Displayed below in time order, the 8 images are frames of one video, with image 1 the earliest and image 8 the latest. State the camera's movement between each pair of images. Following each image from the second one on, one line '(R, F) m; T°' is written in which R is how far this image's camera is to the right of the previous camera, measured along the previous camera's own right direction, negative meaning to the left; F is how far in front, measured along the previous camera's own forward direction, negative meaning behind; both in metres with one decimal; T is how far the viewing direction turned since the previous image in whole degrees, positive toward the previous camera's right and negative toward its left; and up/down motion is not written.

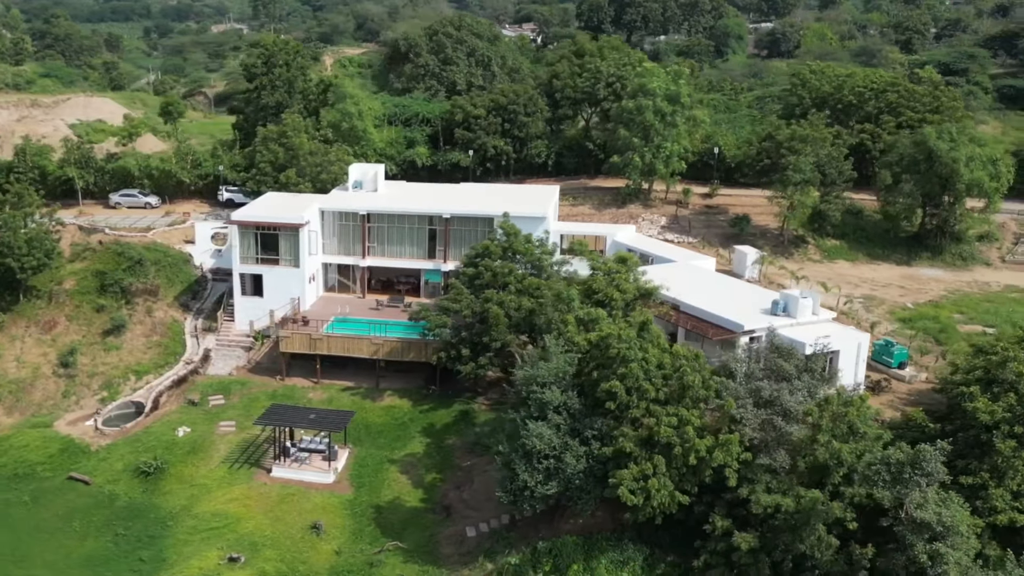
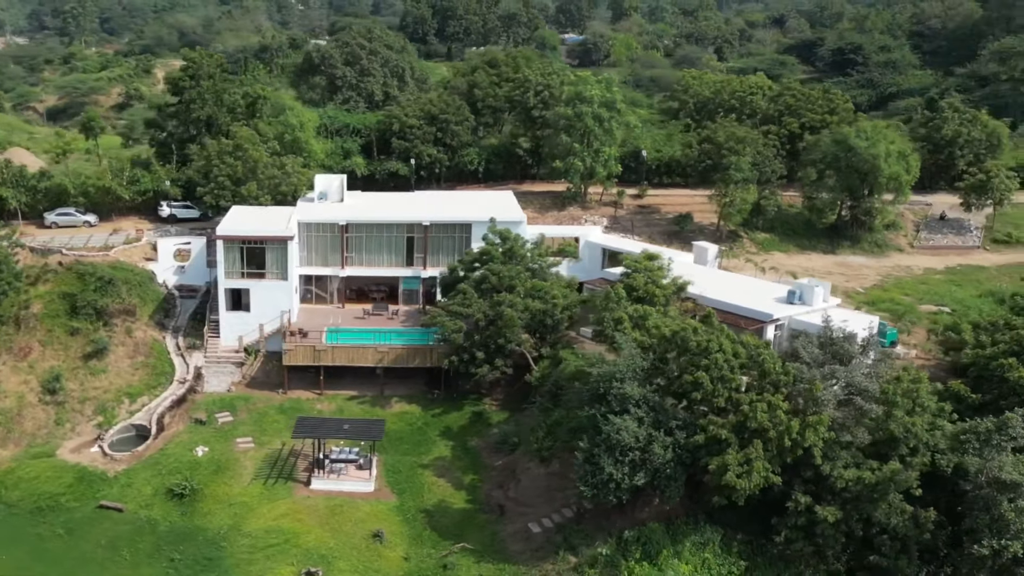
(-7.4, -0.2) m; +12°
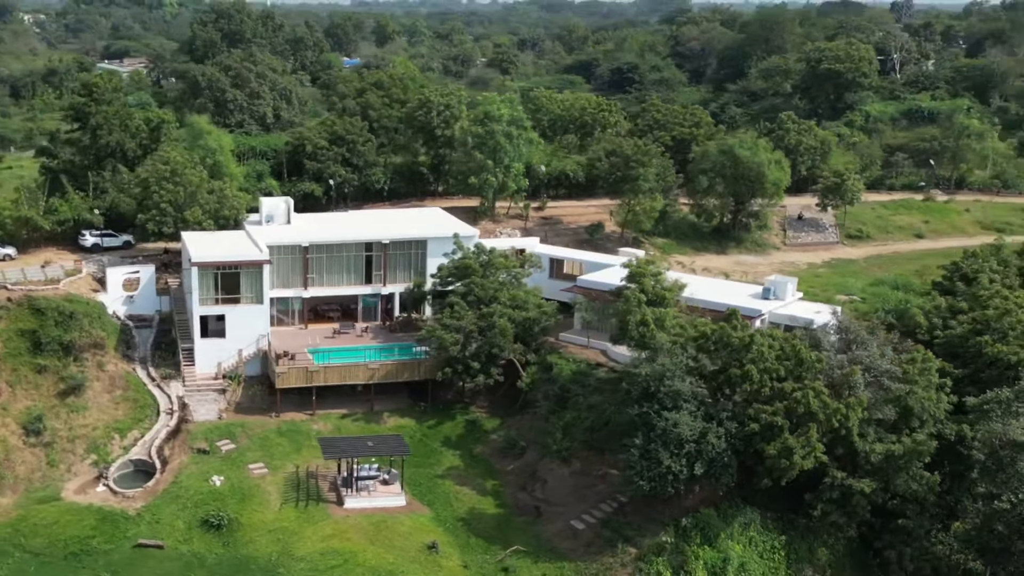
(-8.4, -0.1) m; +15°
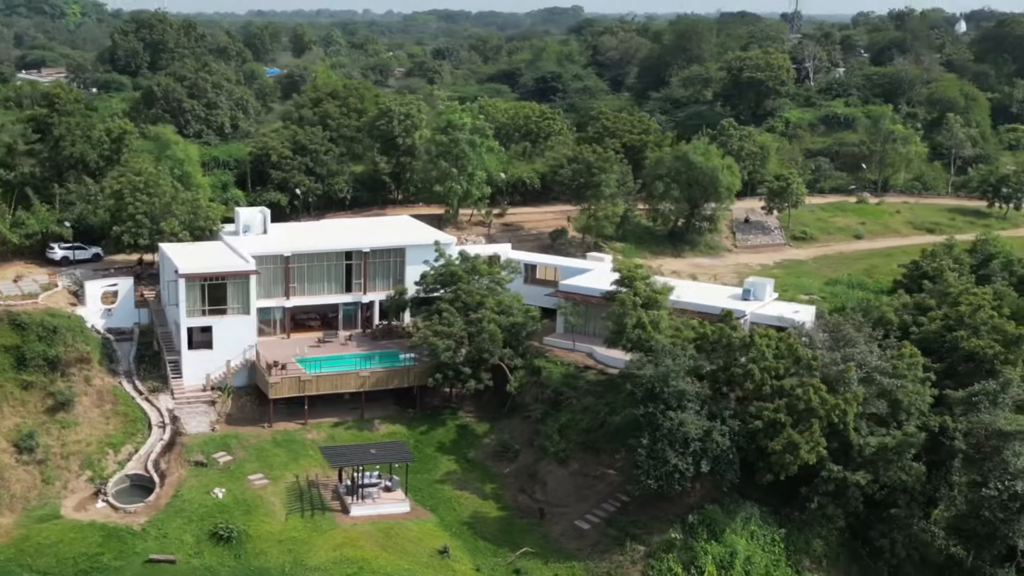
(-2.8, -0.3) m; +5°
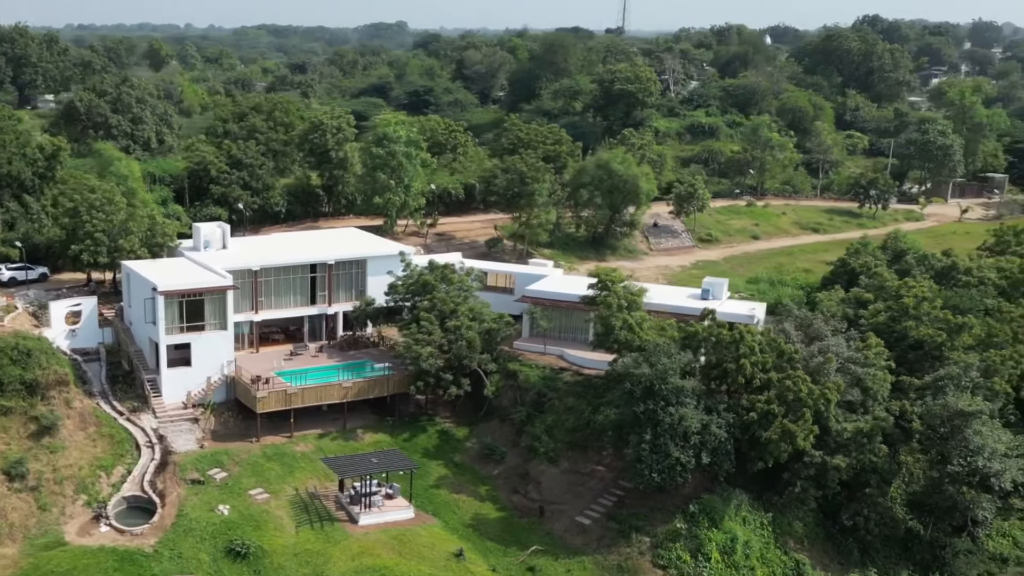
(-4.8, -0.4) m; +9°
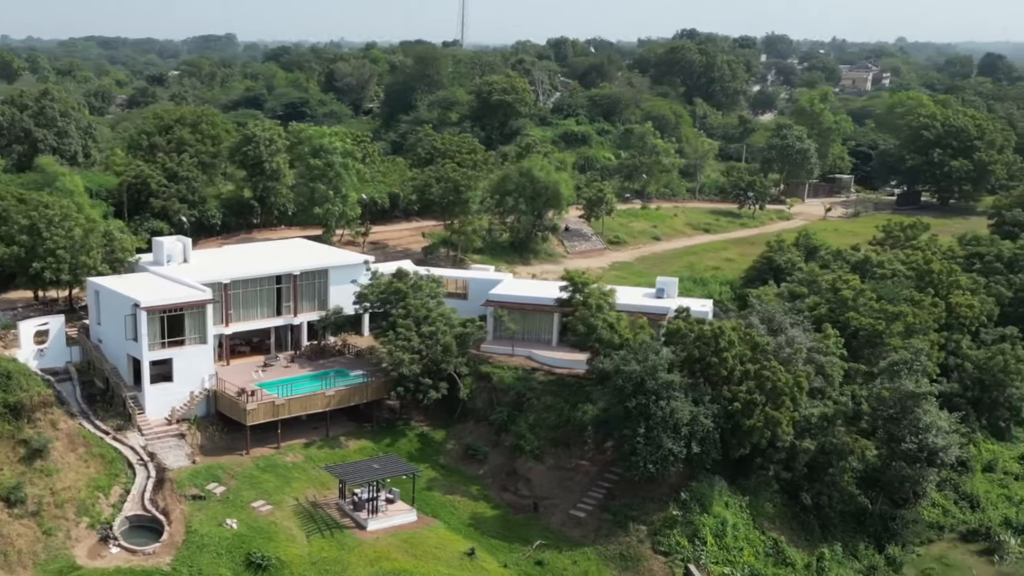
(-4.7, -0.4) m; +9°
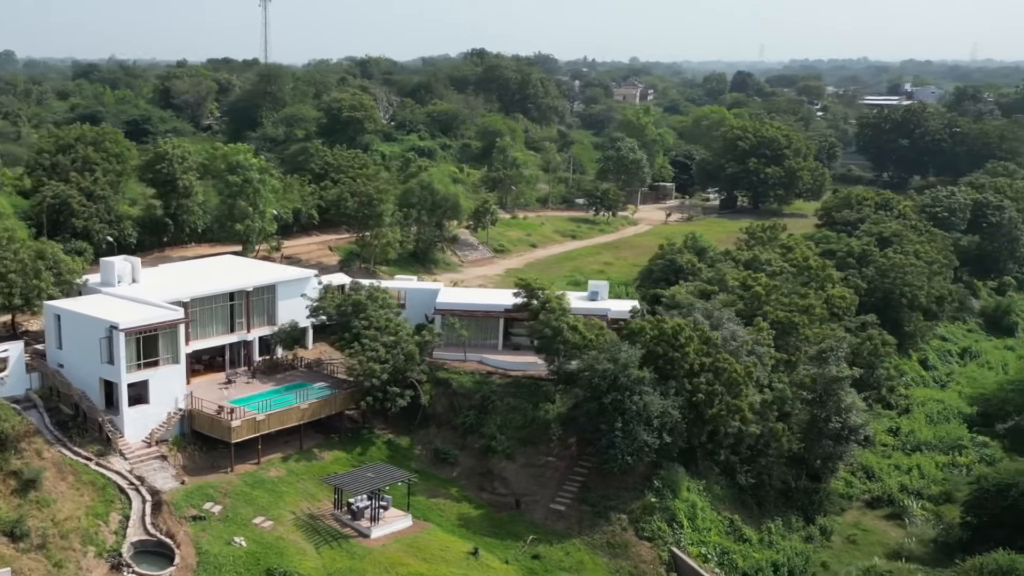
(-5.7, -0.6) m; +11°
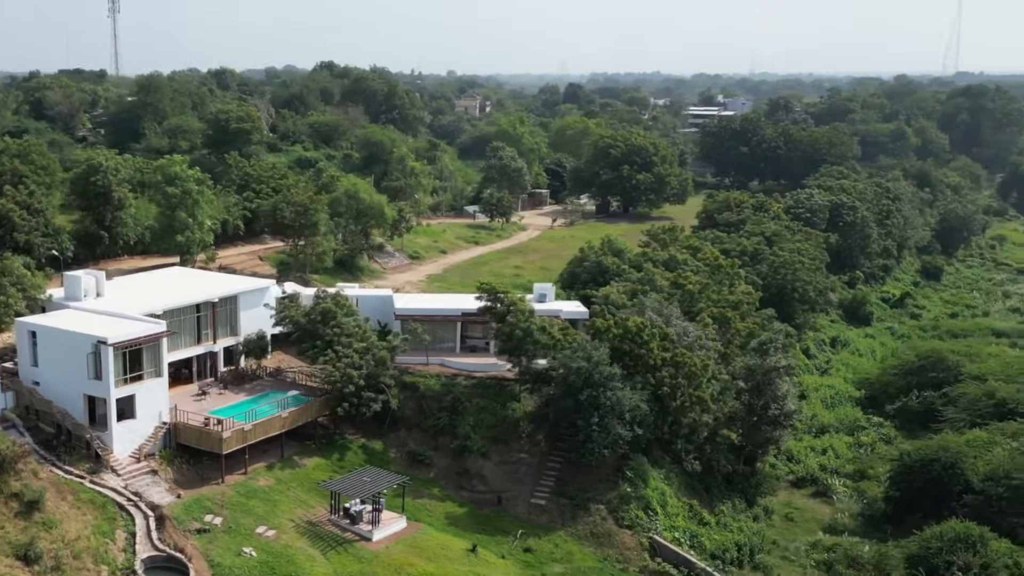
(-4.3, -0.7) m; +8°
